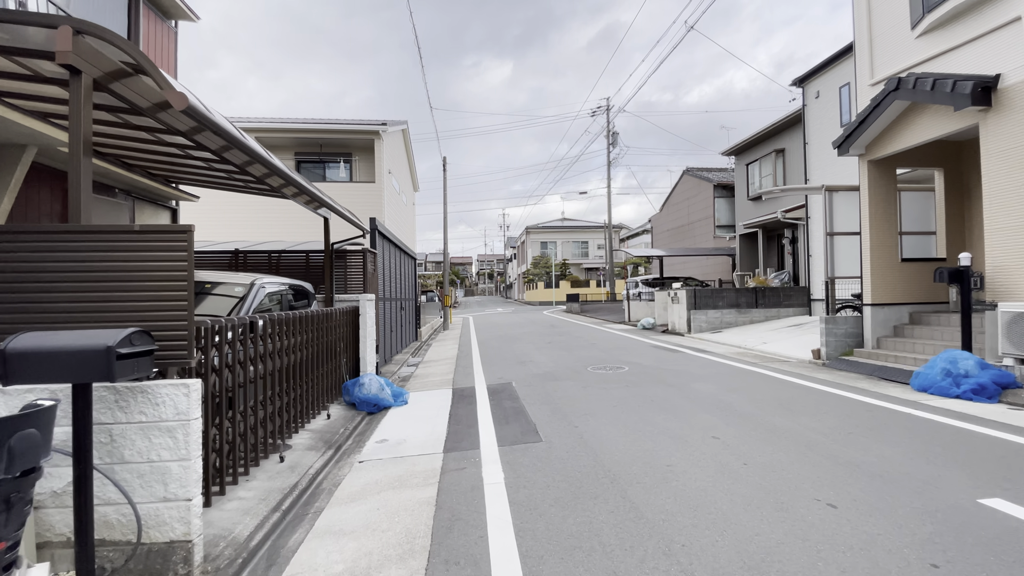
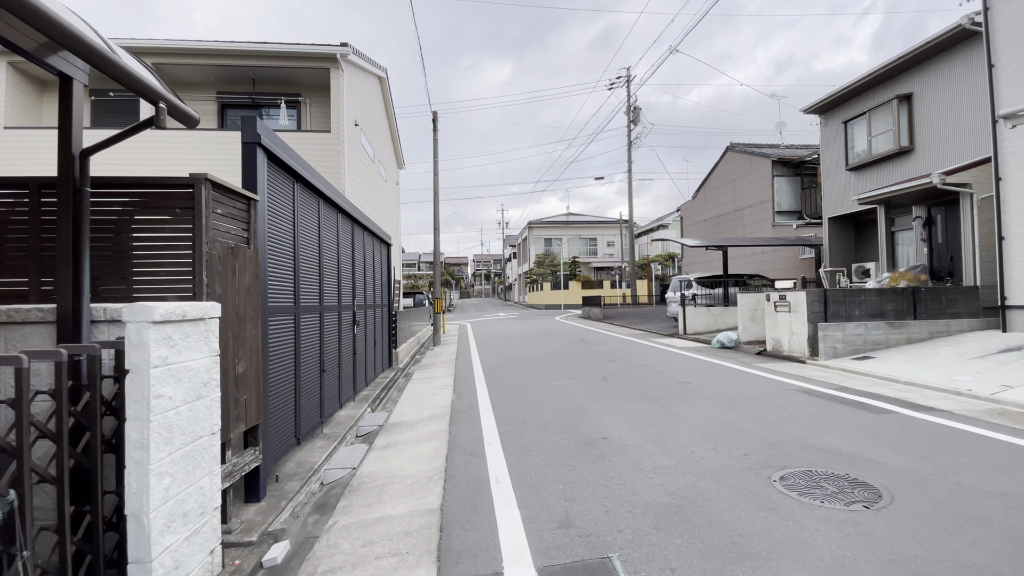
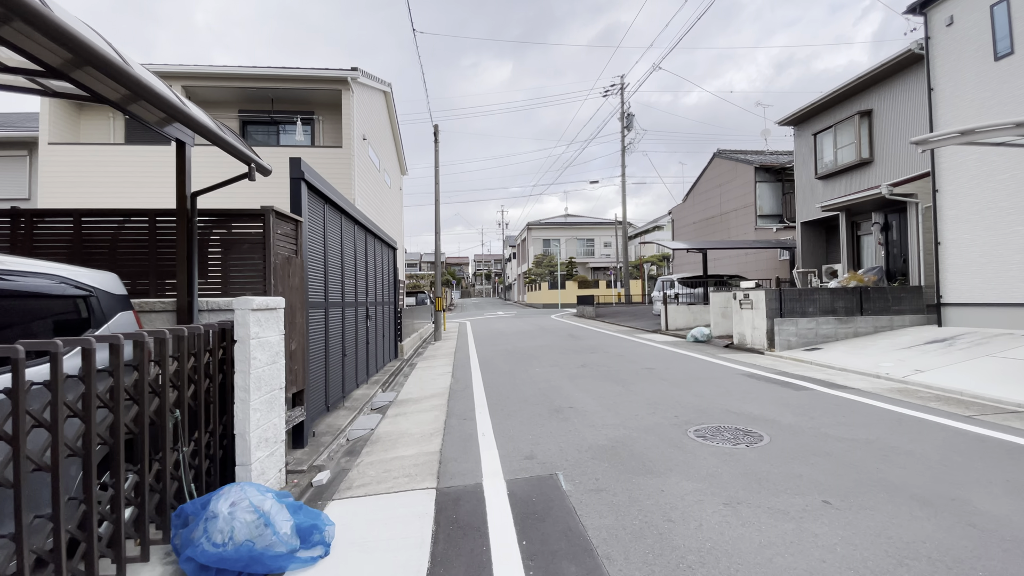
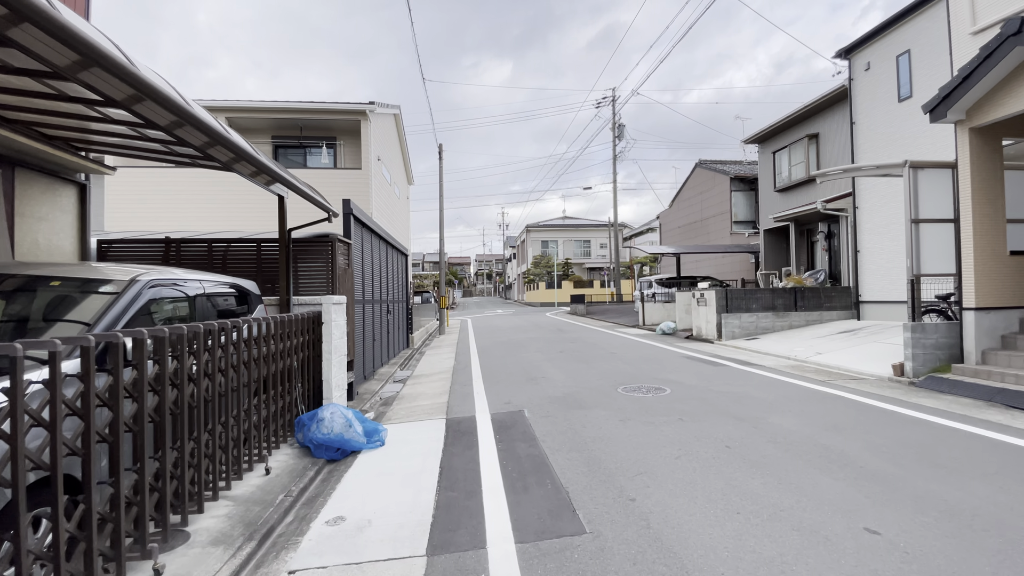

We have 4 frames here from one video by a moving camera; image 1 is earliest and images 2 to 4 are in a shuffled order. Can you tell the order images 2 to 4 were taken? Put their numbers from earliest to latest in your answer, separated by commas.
4, 3, 2
